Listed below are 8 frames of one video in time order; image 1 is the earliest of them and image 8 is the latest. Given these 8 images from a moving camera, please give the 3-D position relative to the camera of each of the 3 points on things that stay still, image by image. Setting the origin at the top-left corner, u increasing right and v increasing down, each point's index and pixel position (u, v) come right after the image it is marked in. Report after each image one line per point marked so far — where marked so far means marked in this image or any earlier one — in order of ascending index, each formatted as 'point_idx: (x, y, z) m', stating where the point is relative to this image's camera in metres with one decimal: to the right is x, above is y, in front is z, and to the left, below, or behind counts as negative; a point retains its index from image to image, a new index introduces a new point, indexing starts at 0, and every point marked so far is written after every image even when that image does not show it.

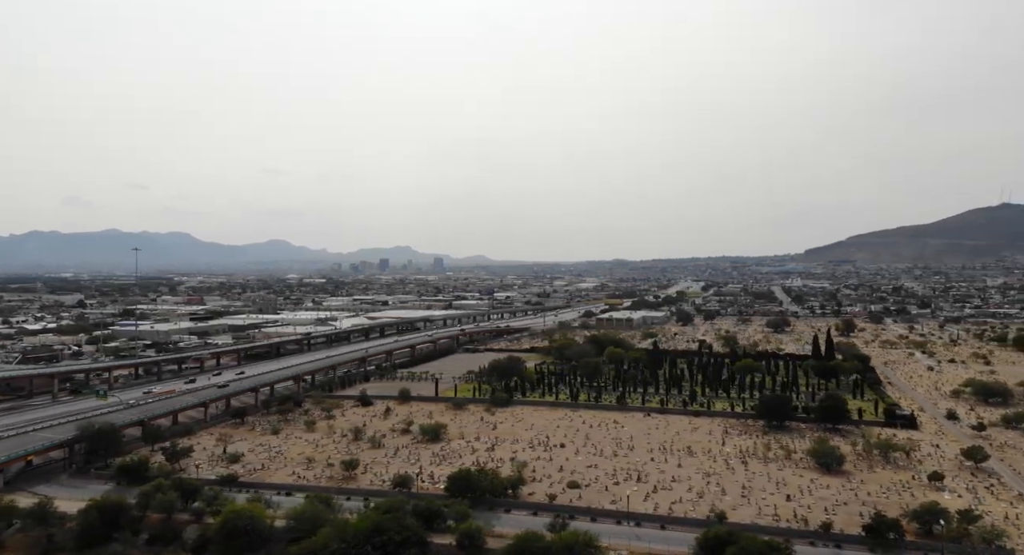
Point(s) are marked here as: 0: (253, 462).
0: (-6.6, -4.7, +16.6) m
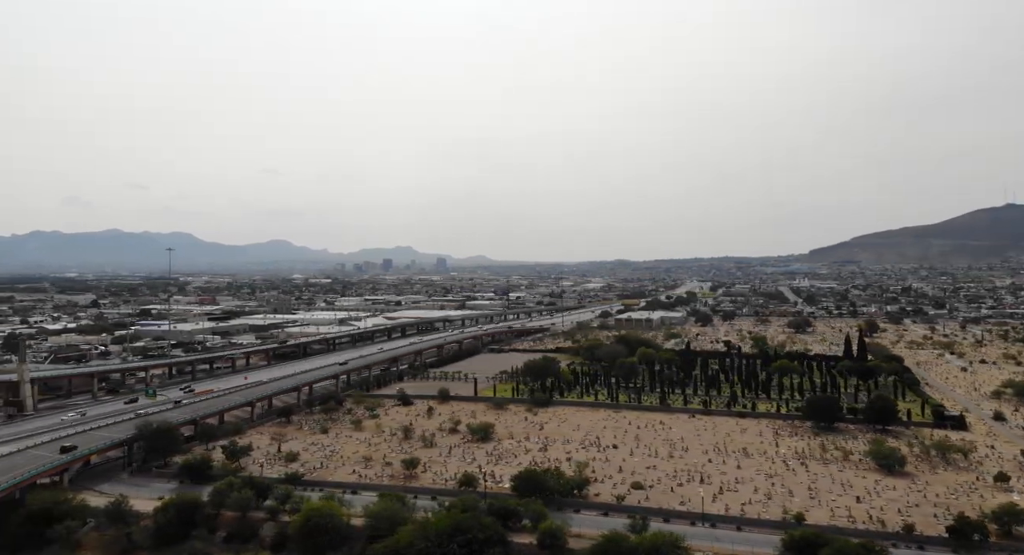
0: (-5.2, -4.7, +16.7) m
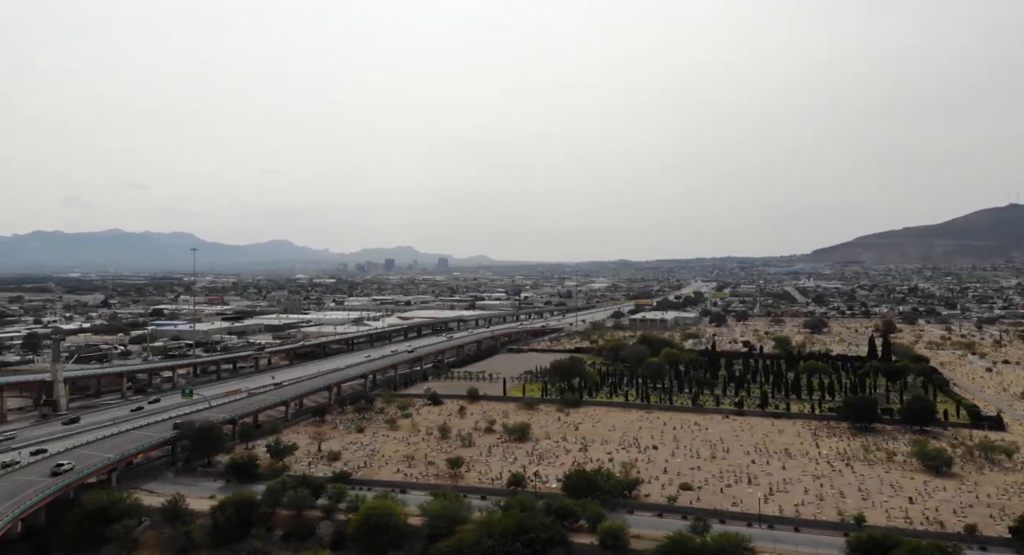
0: (-4.1, -4.7, +16.7) m
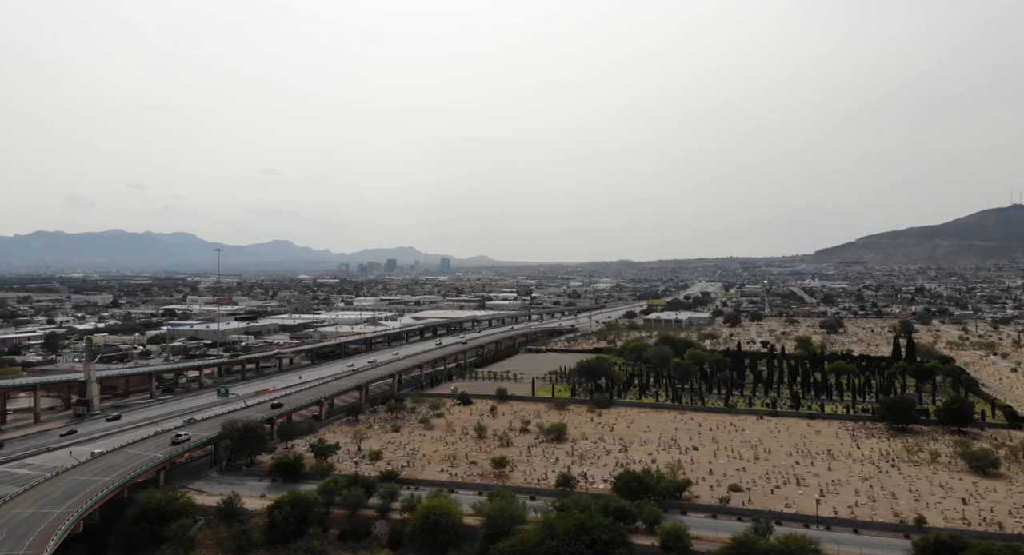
0: (-3.0, -4.7, +16.7) m
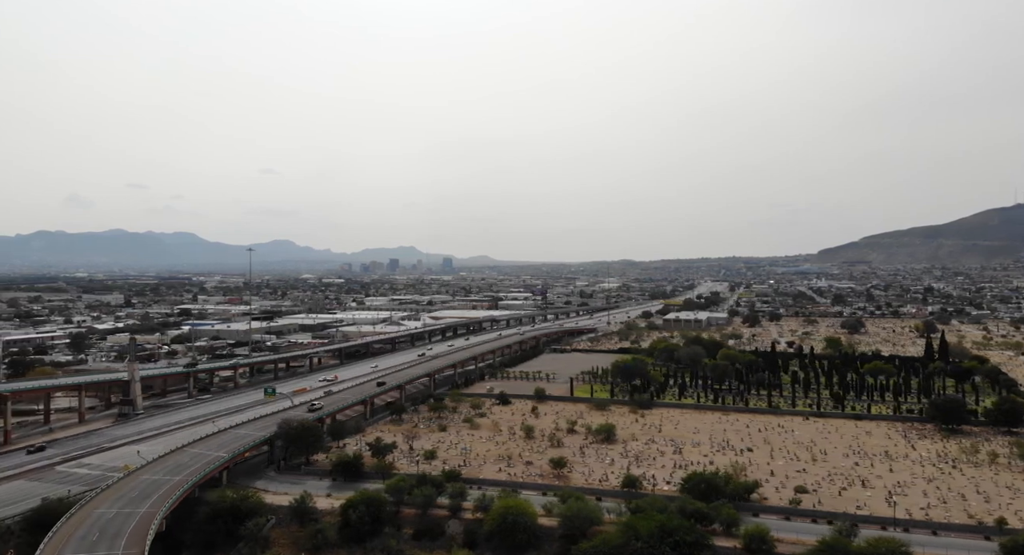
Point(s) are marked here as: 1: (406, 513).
0: (-1.6, -4.7, +16.7) m
1: (-2.1, -4.7, +12.9) m
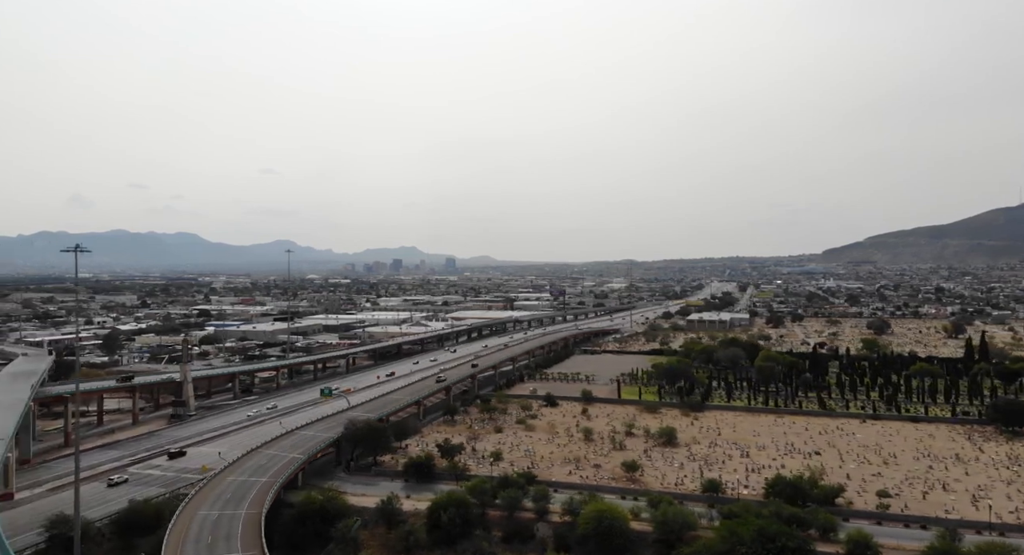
0: (+0.2, -4.8, +16.6) m
1: (-0.4, -4.8, +12.8) m
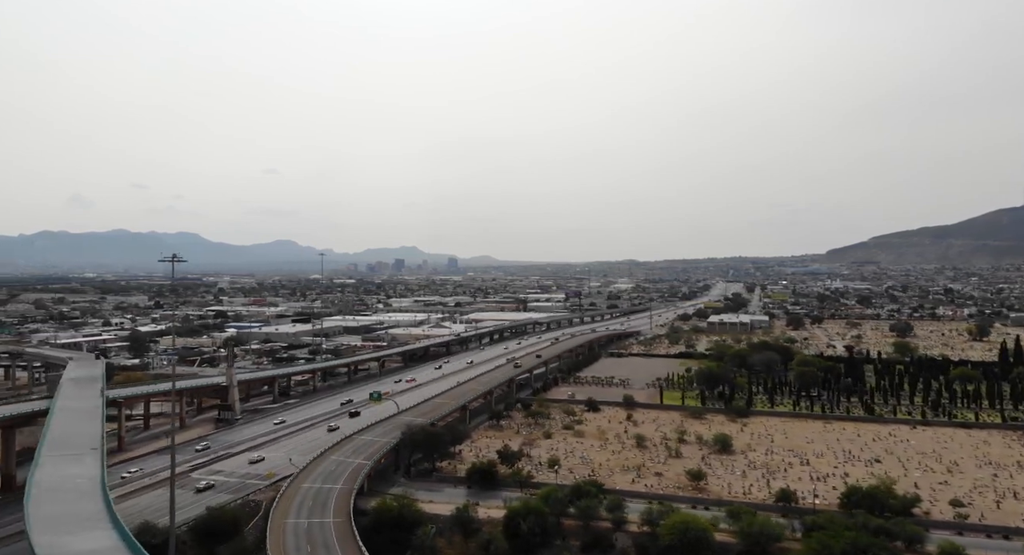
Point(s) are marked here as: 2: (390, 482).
0: (+1.7, -4.9, +16.6) m
1: (+1.1, -4.9, +12.8) m
2: (-3.1, -5.1, +16.0) m
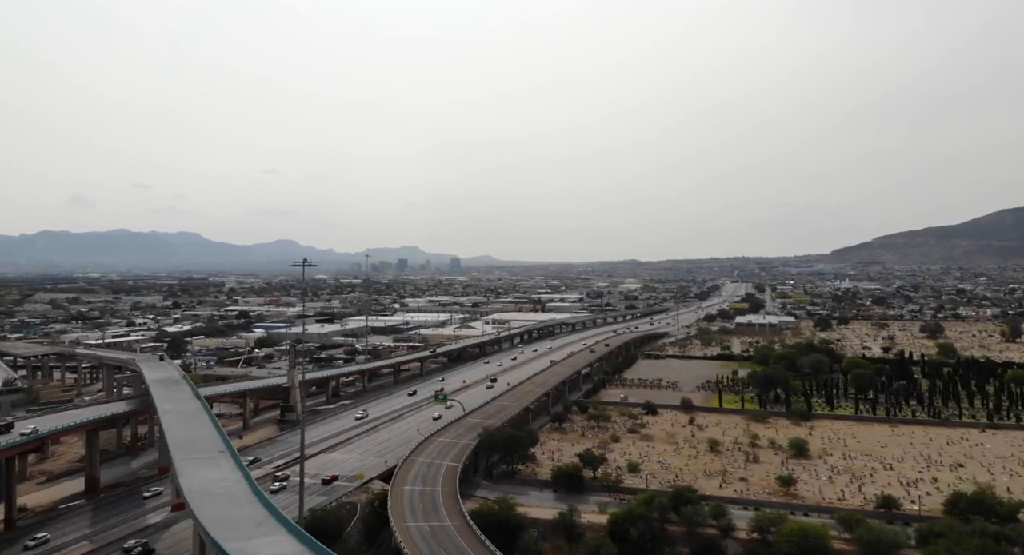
0: (+3.9, -5.0, +16.6) m
1: (+3.2, -5.0, +12.8) m
2: (-0.9, -5.2, +16.0) m
